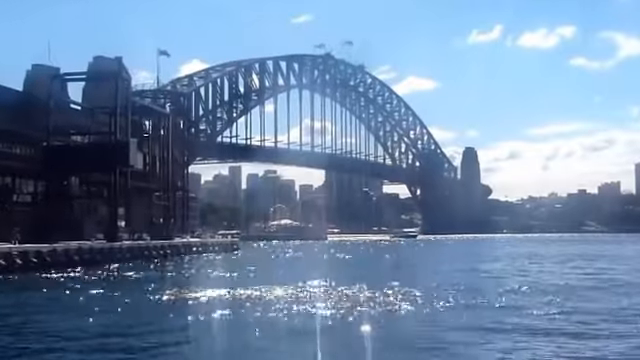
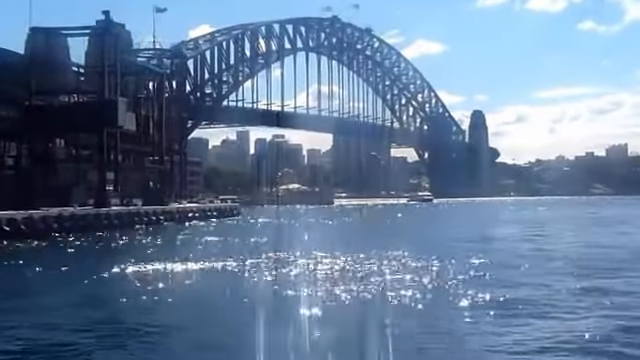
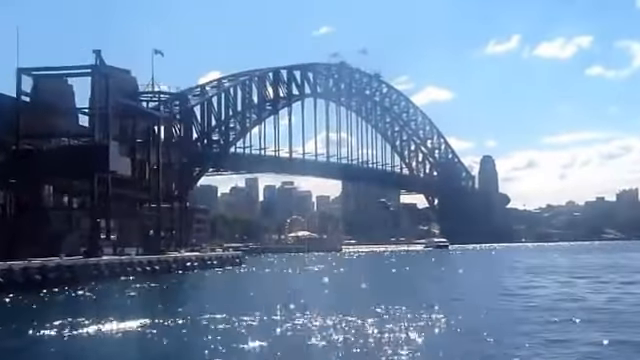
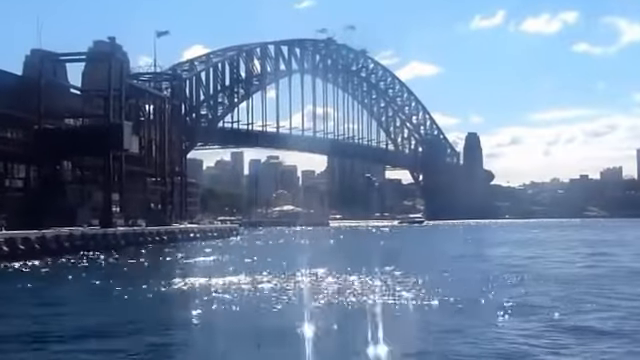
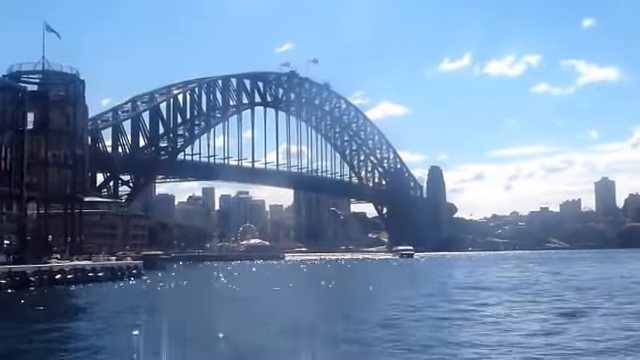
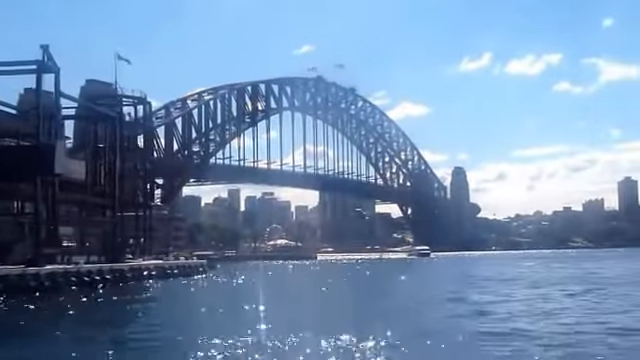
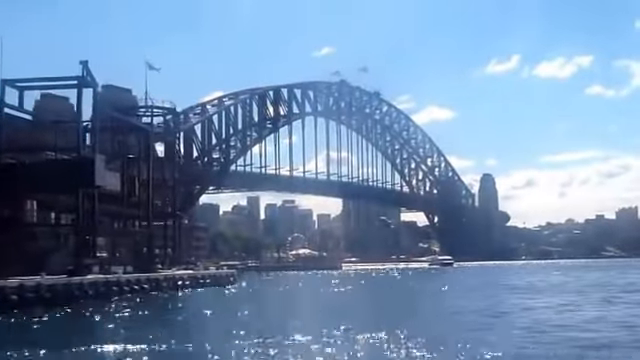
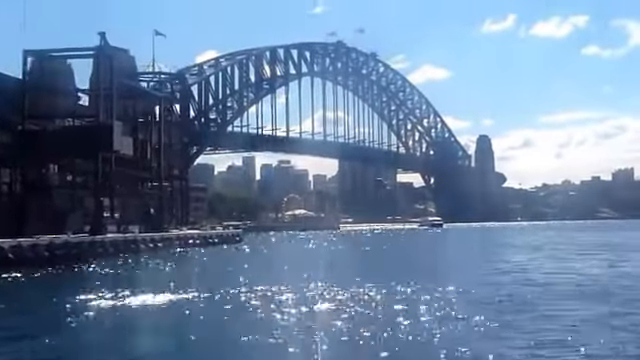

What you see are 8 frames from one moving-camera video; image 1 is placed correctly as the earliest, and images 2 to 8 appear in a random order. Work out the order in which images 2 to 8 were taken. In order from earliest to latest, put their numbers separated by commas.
4, 2, 8, 3, 7, 6, 5
